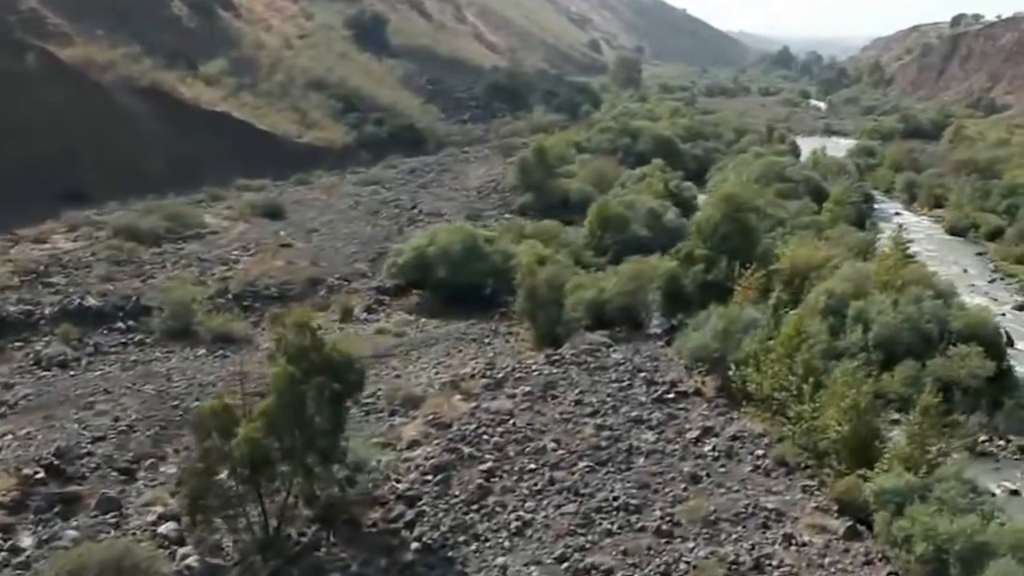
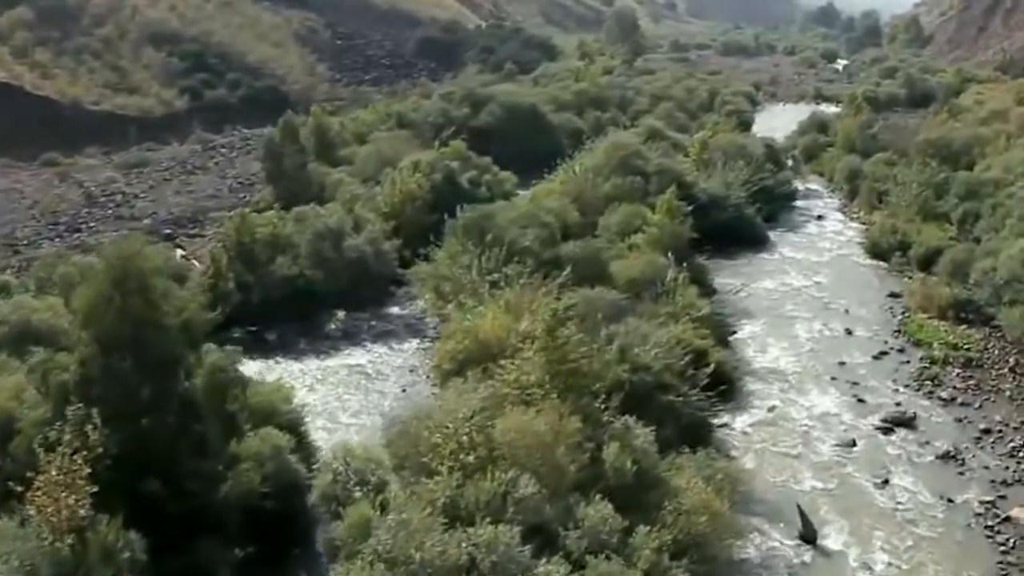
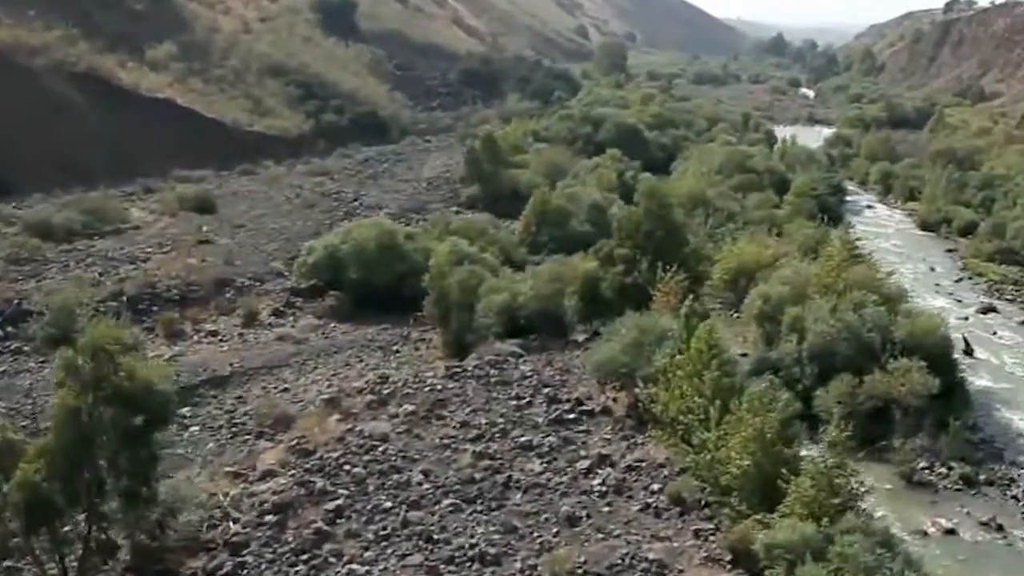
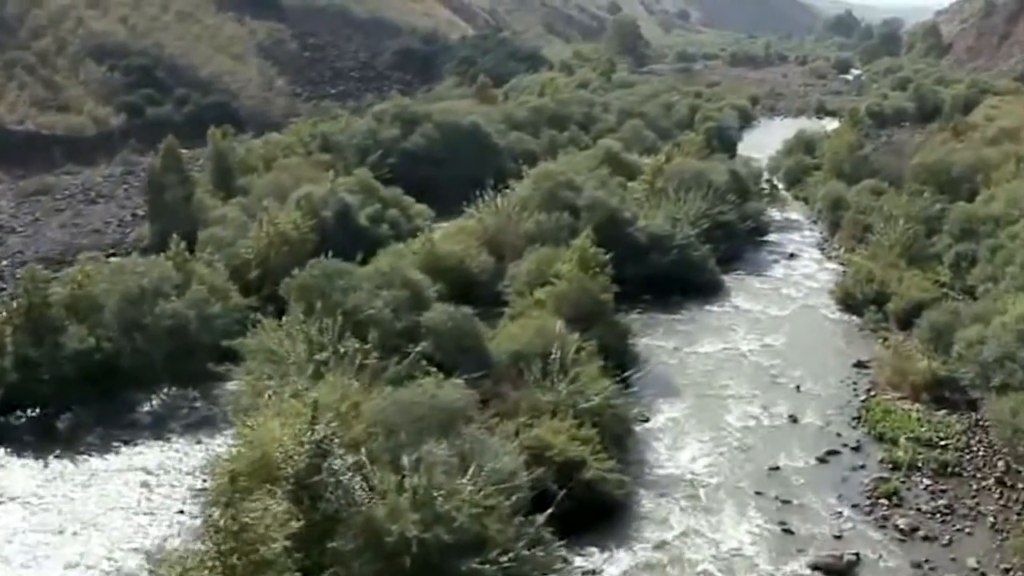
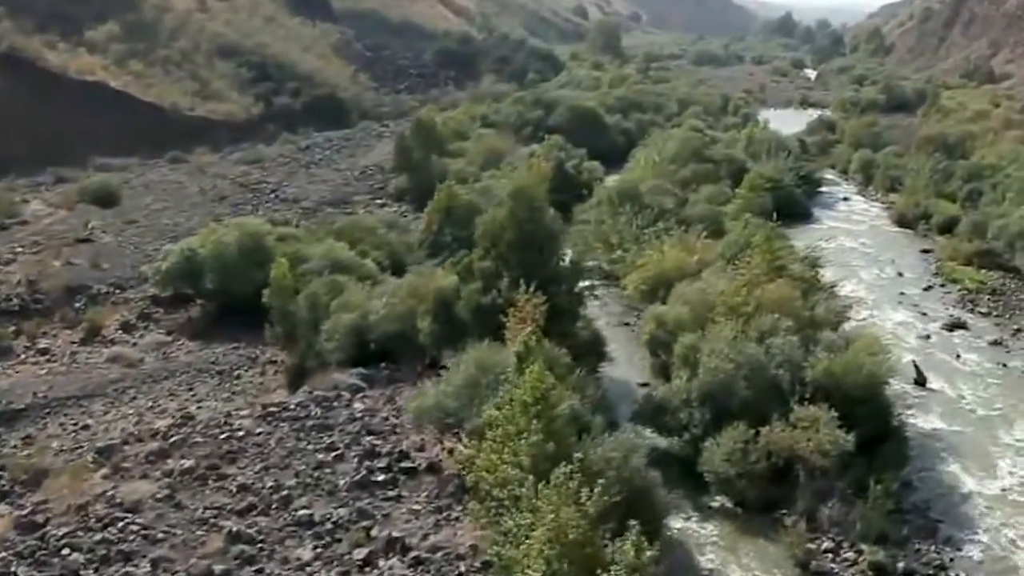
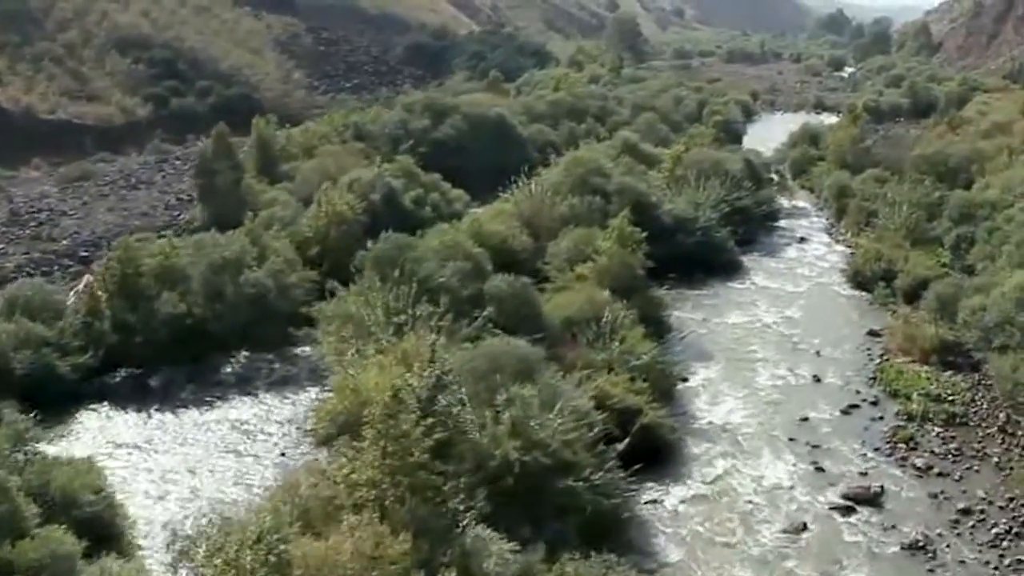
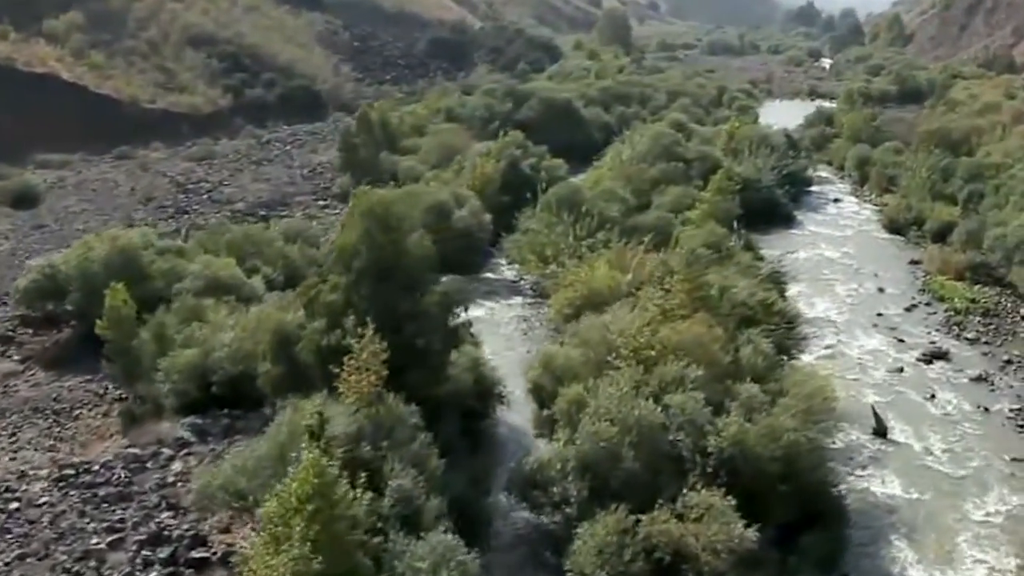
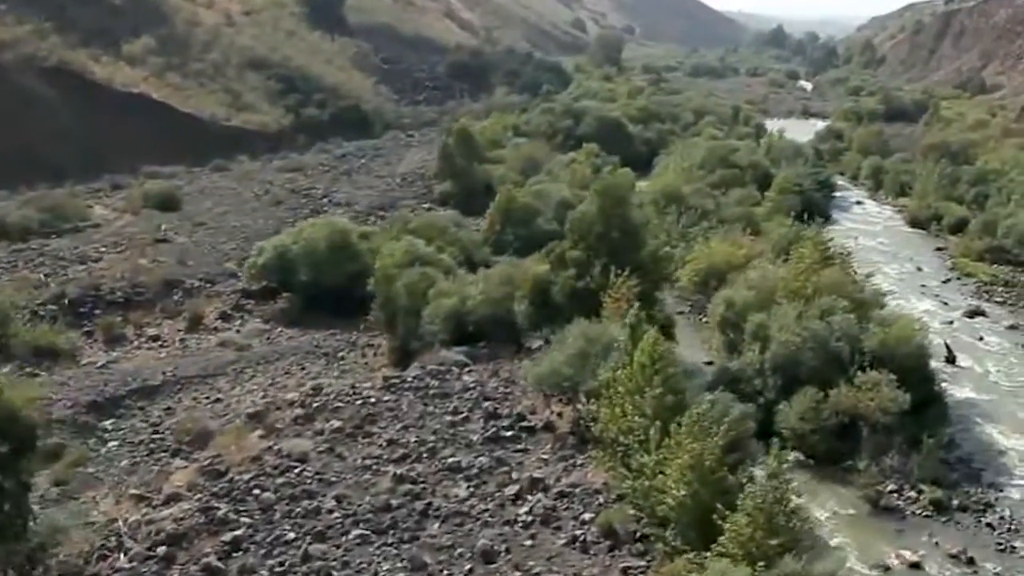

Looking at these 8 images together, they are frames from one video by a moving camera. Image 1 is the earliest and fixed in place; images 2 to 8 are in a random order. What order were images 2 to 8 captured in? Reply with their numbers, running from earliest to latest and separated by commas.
3, 8, 5, 7, 2, 6, 4
